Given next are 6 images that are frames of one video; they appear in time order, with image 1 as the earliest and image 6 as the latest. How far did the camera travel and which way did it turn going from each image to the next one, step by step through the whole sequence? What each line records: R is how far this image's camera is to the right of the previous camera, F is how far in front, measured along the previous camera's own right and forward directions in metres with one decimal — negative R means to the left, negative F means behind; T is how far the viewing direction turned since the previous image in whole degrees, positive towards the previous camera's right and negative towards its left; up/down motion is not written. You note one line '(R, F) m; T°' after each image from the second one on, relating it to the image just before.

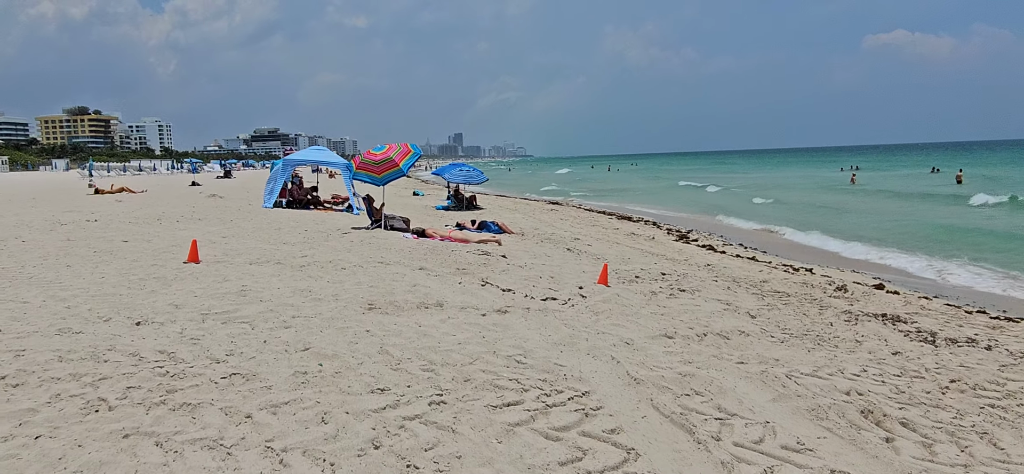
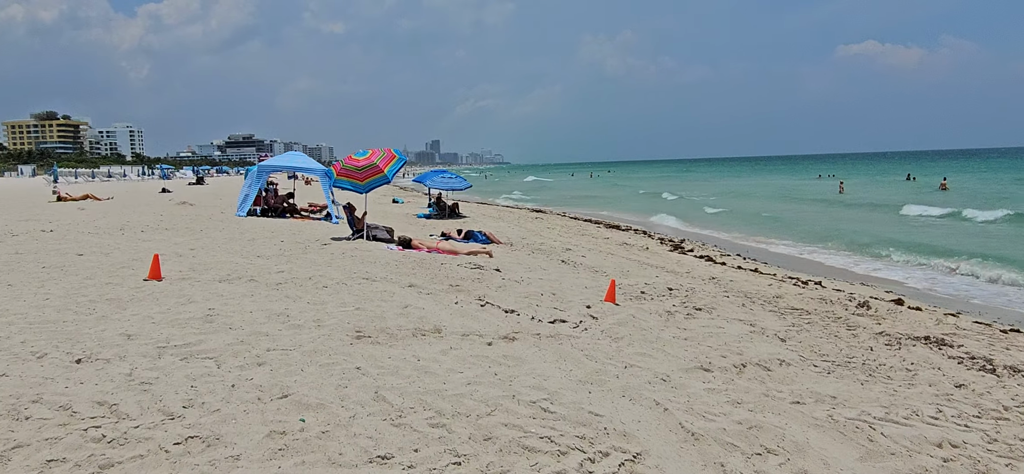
(-0.3, +0.8) m; +2°
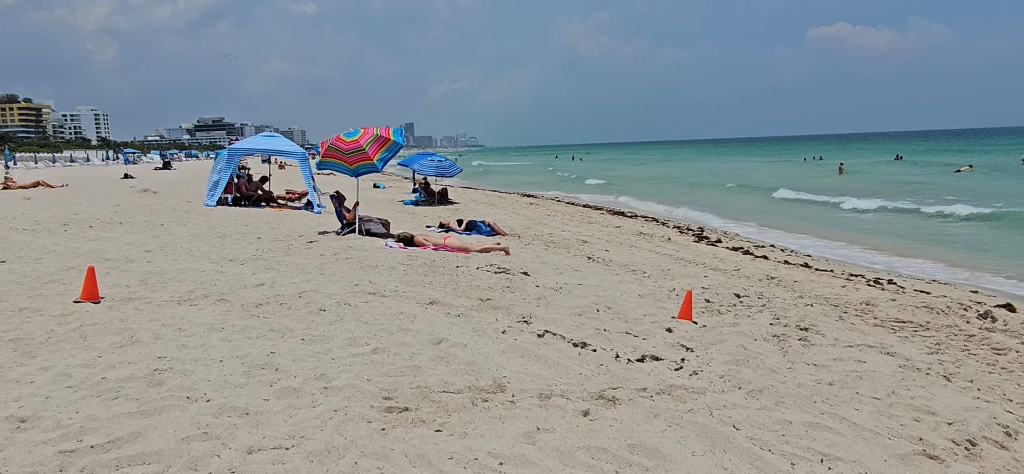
(-0.7, +1.9) m; +2°
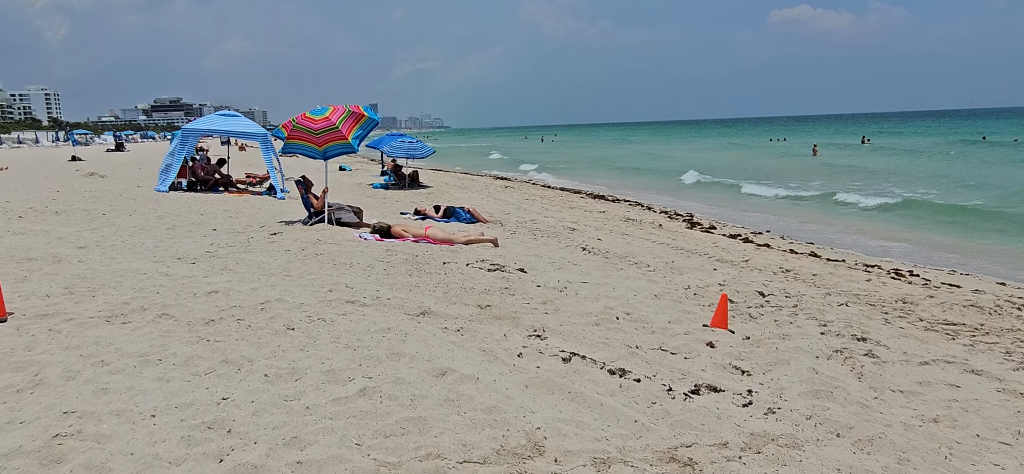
(-0.3, +1.1) m; +3°
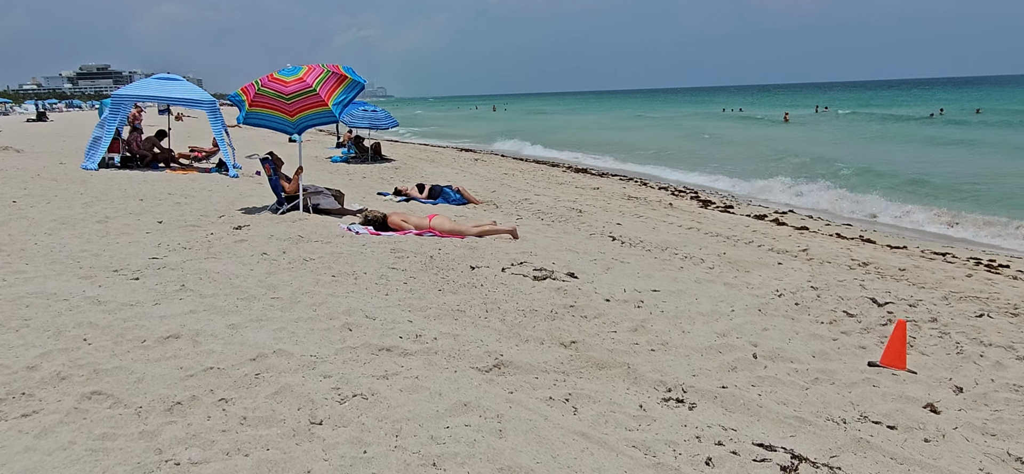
(-0.8, +1.8) m; +4°
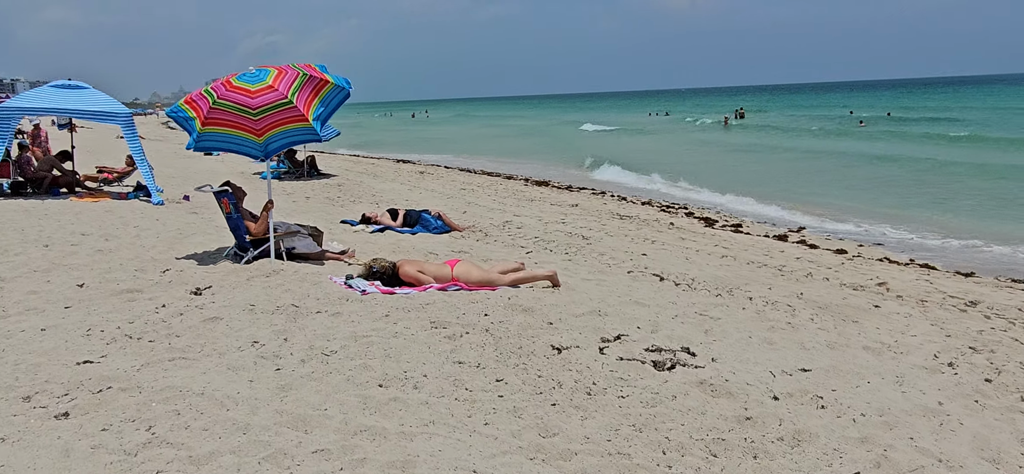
(-1.1, +1.8) m; +7°
